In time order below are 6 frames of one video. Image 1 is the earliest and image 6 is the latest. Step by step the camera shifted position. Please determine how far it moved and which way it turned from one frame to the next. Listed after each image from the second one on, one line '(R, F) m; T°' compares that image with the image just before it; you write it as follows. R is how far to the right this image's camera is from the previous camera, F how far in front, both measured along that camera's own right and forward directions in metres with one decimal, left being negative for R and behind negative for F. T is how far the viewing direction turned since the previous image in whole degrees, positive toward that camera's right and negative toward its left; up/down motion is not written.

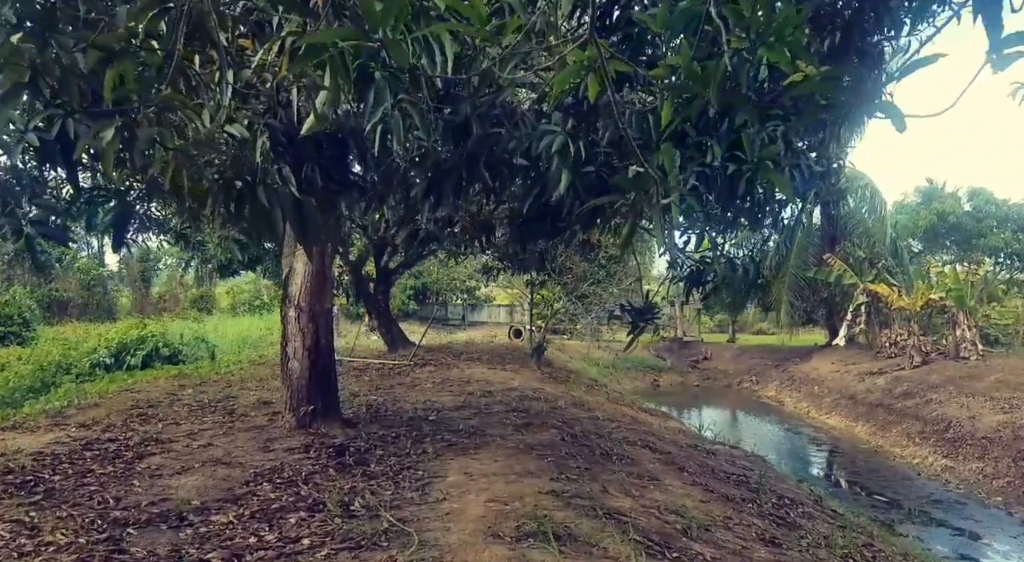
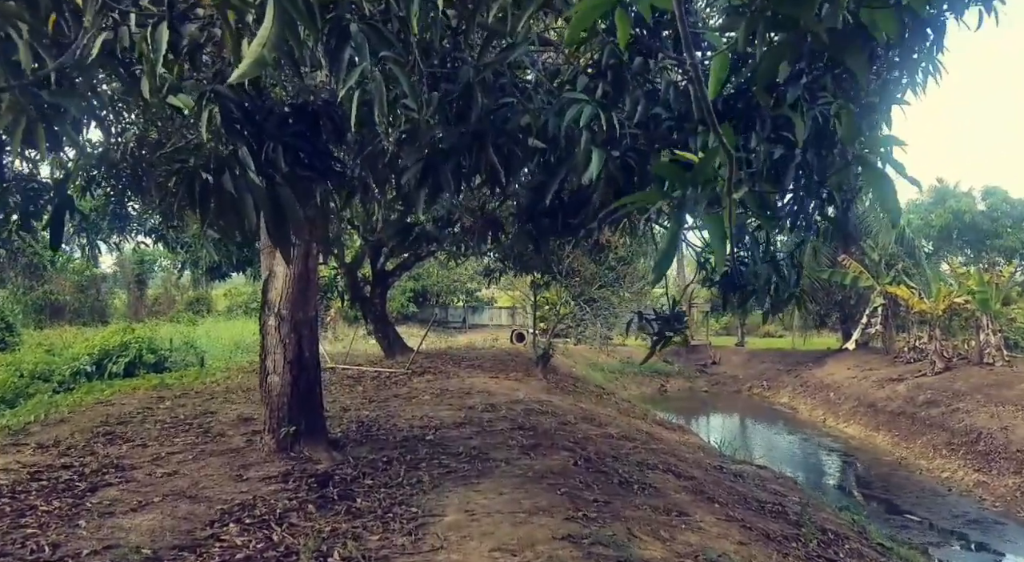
(0.0, +0.7) m; 0°
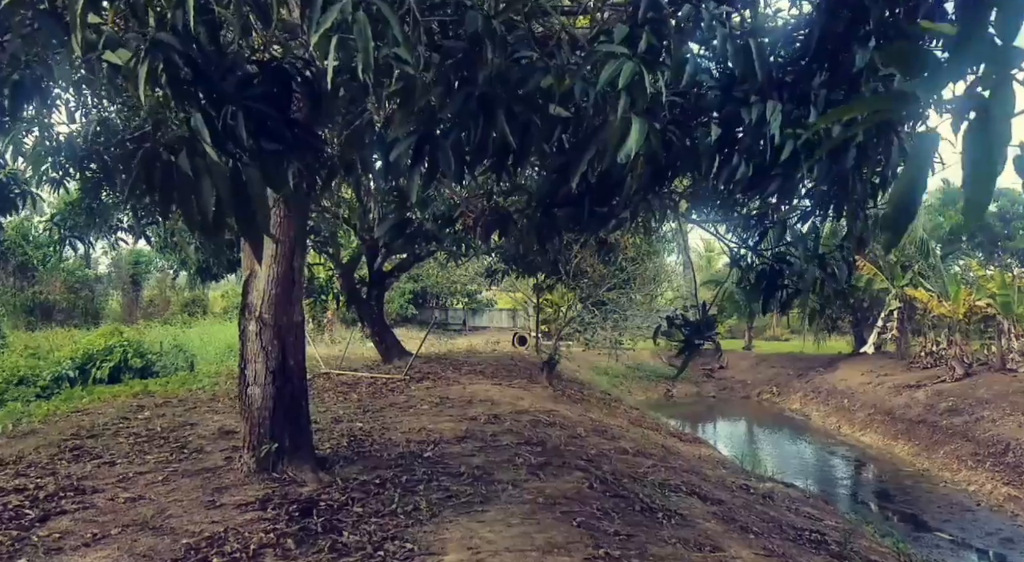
(-0.1, +0.6) m; 0°
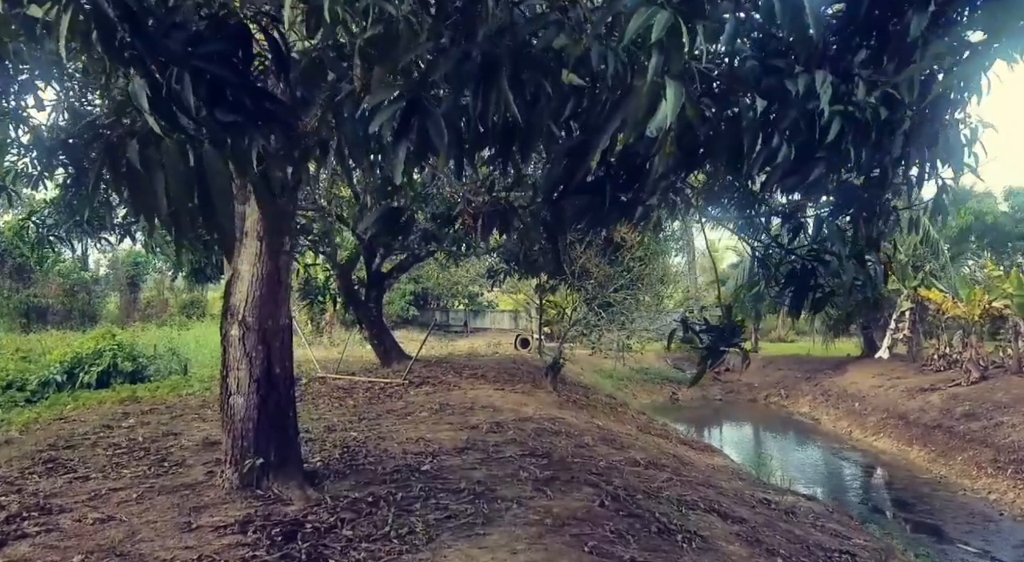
(0.0, +0.4) m; 0°
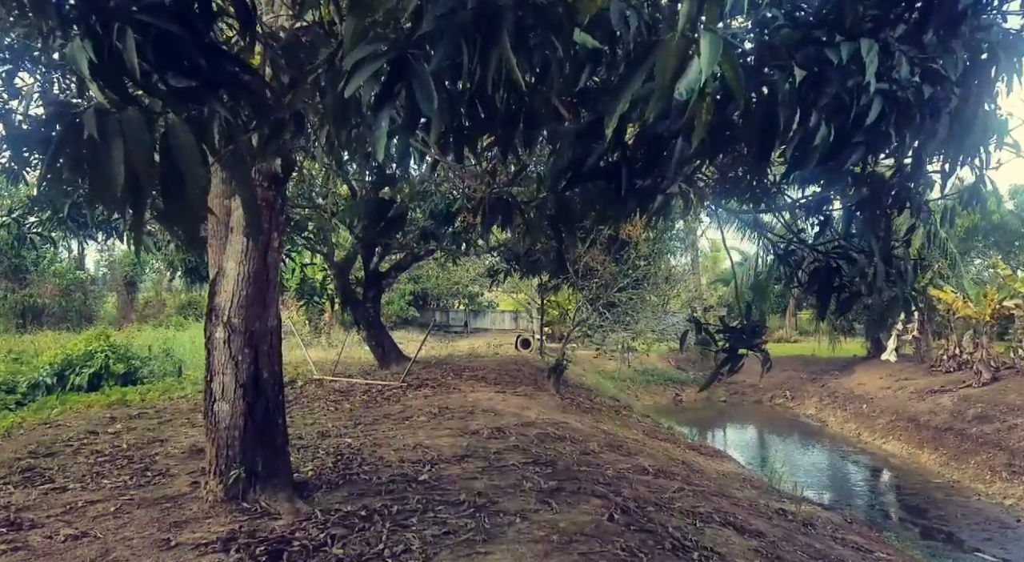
(0.0, +0.3) m; 0°
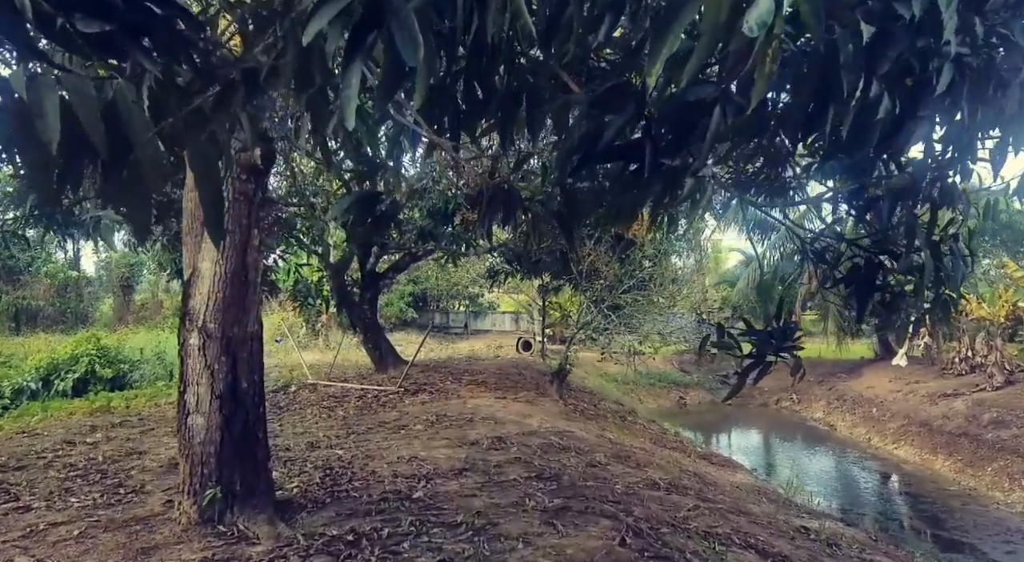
(0.0, +0.4) m; 0°
